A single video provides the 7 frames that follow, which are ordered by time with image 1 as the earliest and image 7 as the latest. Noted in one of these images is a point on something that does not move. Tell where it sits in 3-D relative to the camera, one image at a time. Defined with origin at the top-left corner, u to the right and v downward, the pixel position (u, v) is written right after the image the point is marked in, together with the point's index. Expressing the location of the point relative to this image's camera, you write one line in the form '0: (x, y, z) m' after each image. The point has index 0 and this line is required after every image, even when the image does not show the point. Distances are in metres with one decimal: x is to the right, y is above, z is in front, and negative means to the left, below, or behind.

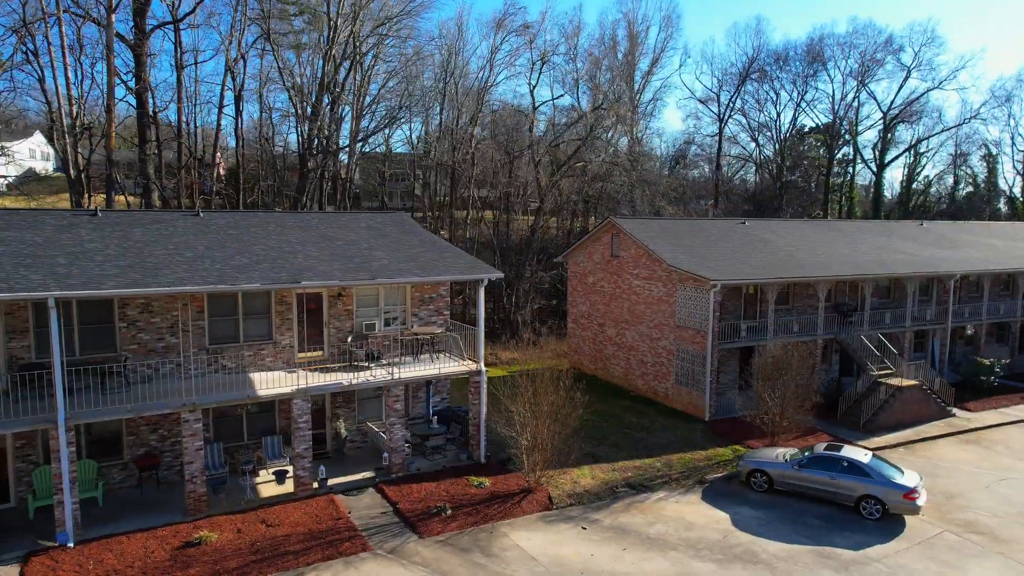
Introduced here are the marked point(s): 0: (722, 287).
0: (+6.3, 0.0, +19.5) m
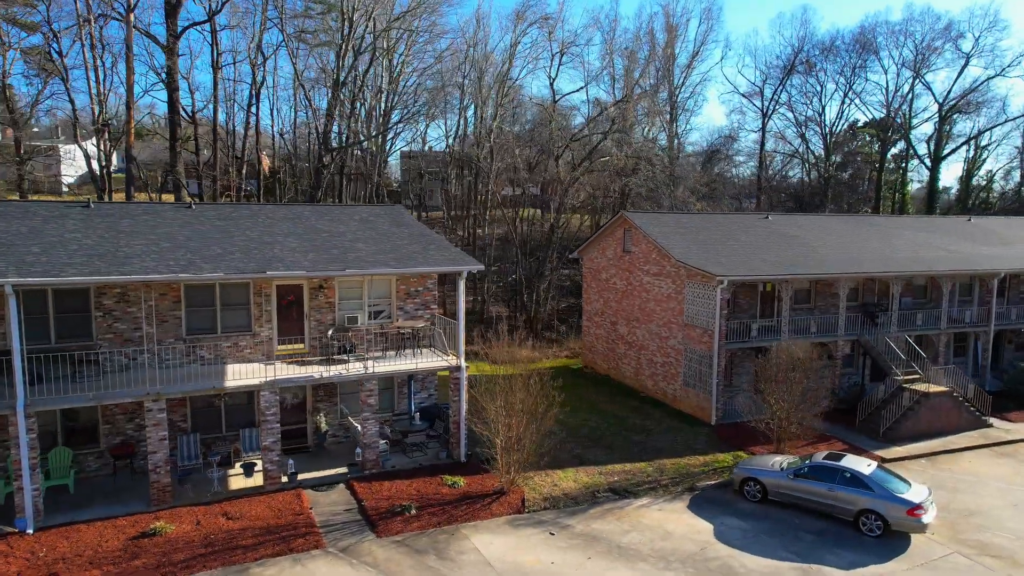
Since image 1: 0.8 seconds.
0: (+6.2, +0.1, +18.4) m
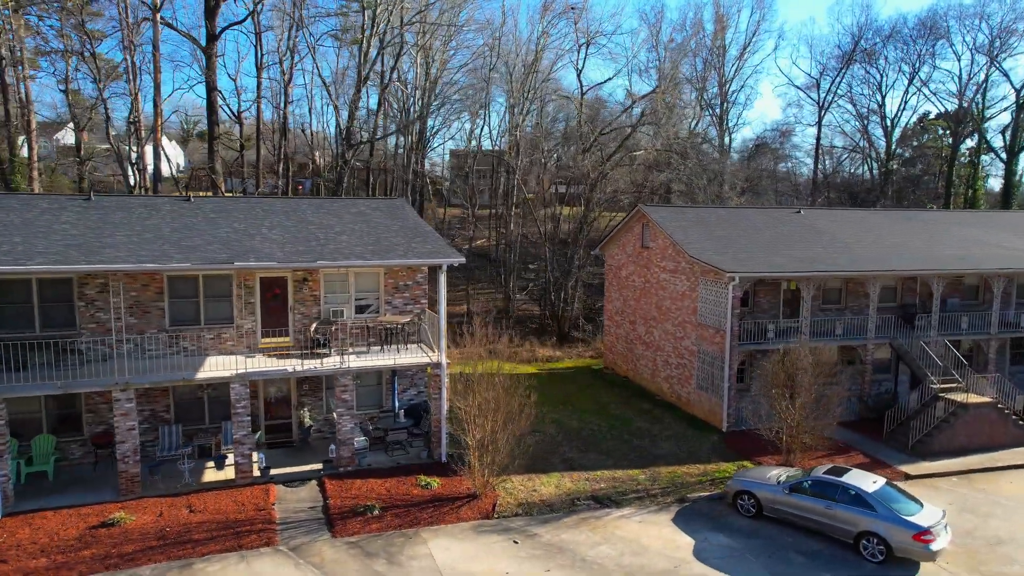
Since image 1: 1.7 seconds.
0: (+6.1, +0.2, +17.1) m
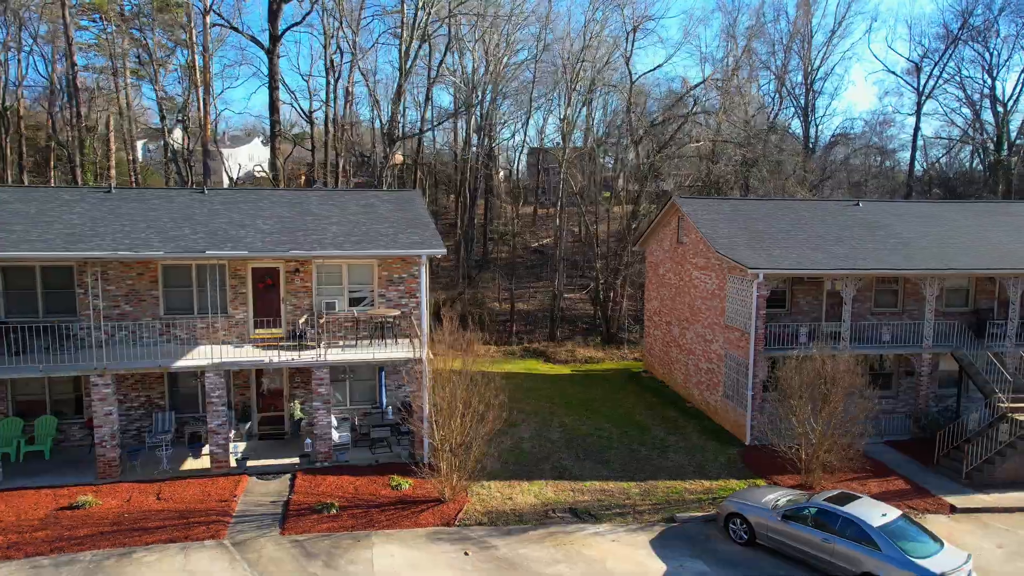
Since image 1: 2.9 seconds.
0: (+6.2, +0.2, +15.4) m
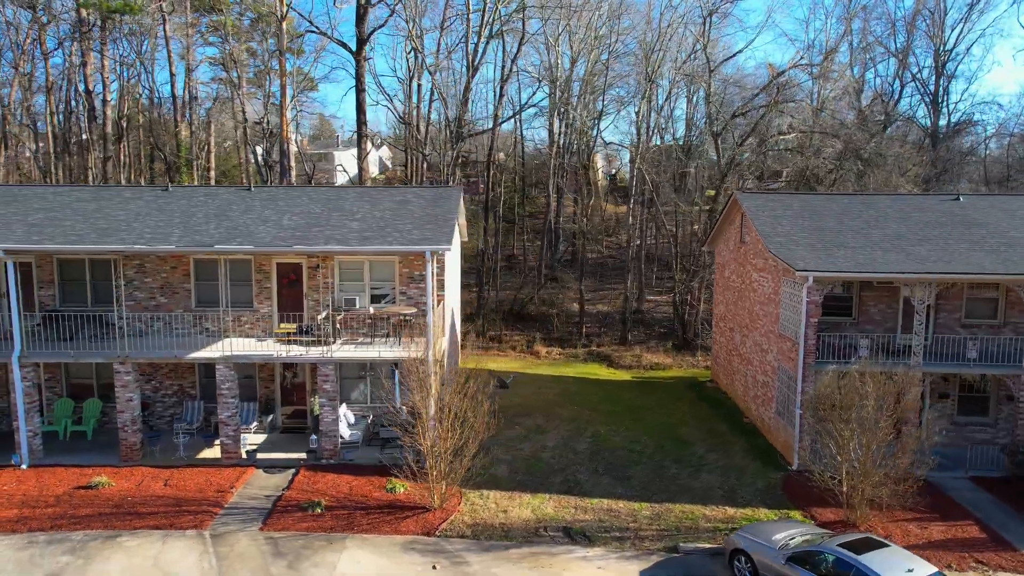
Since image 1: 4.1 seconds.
0: (+6.6, +0.1, +13.5) m
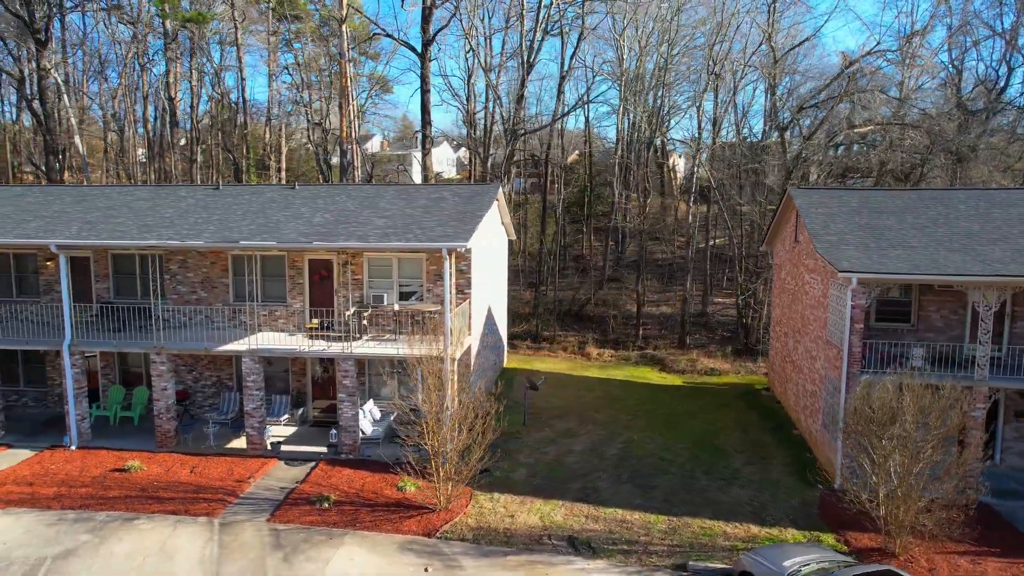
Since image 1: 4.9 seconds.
0: (+7.0, +0.1, +12.3) m
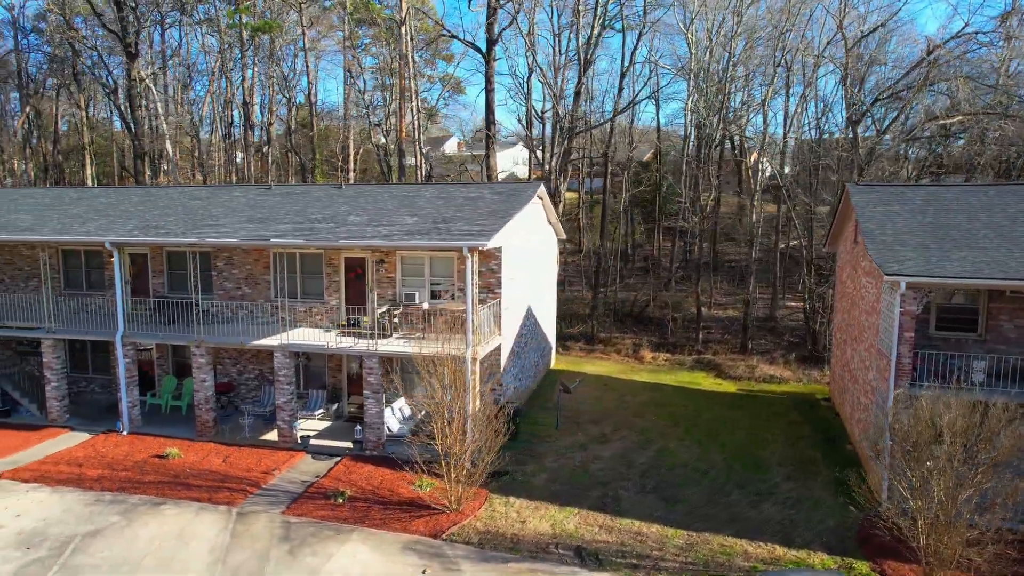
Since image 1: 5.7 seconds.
0: (+7.3, 0.0, +11.1) m
